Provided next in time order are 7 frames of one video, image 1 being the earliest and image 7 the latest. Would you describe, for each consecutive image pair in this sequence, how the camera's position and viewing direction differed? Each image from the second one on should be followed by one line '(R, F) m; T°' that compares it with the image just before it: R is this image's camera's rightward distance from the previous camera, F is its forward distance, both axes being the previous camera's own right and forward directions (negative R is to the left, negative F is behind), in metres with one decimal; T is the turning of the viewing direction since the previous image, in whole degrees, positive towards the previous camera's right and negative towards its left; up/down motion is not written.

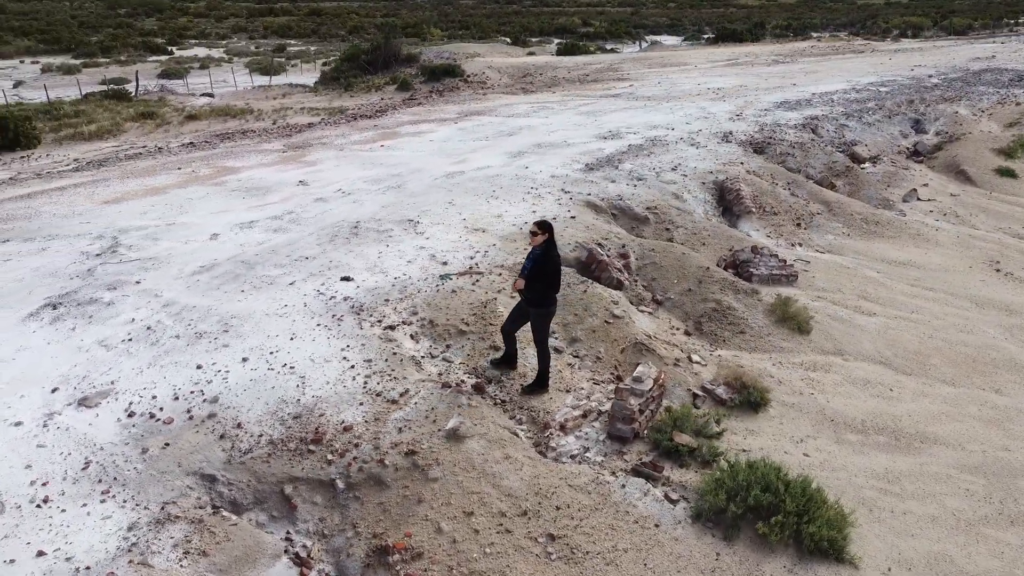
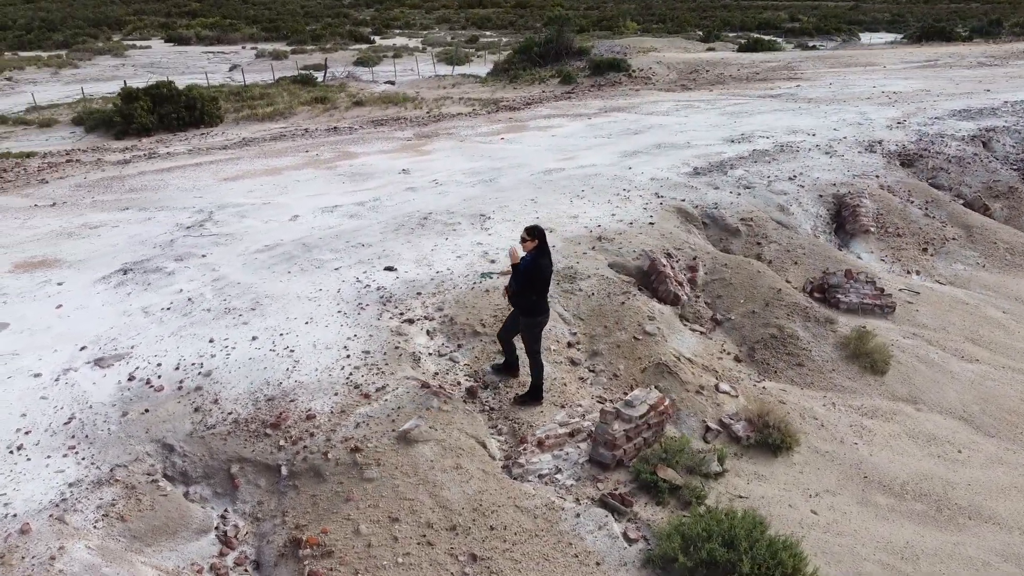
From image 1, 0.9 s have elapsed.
(+1.5, +0.4) m; -14°
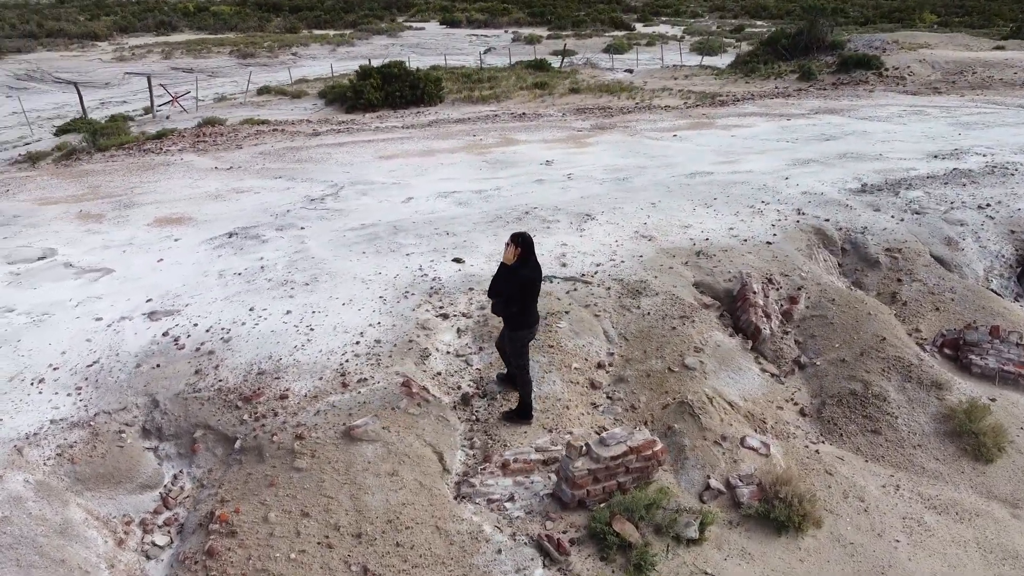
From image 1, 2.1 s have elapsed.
(+1.9, +0.7) m; -18°
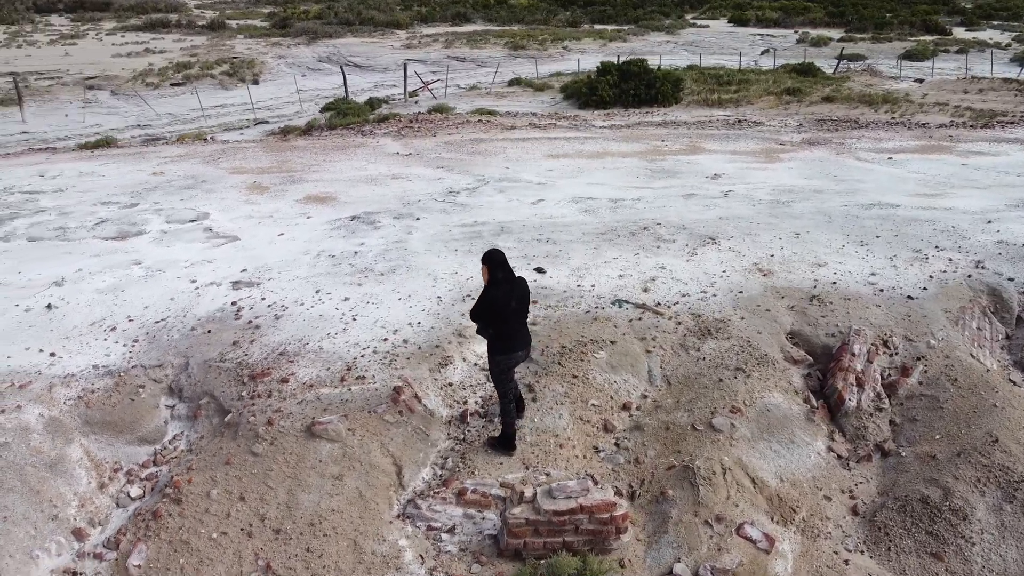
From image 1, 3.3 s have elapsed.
(+1.9, +0.8) m; -20°
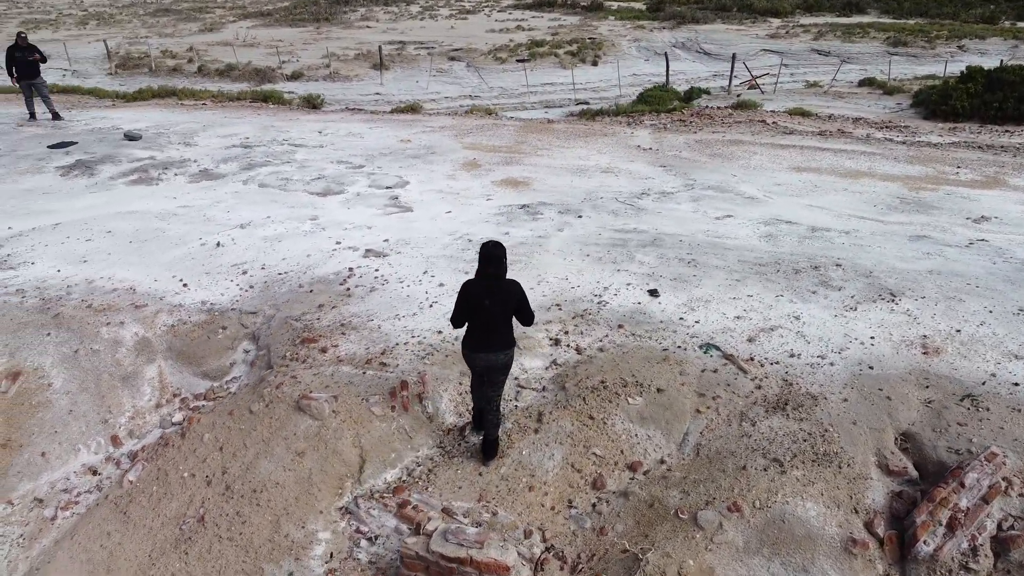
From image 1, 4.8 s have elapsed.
(+2.2, +1.0) m; -25°
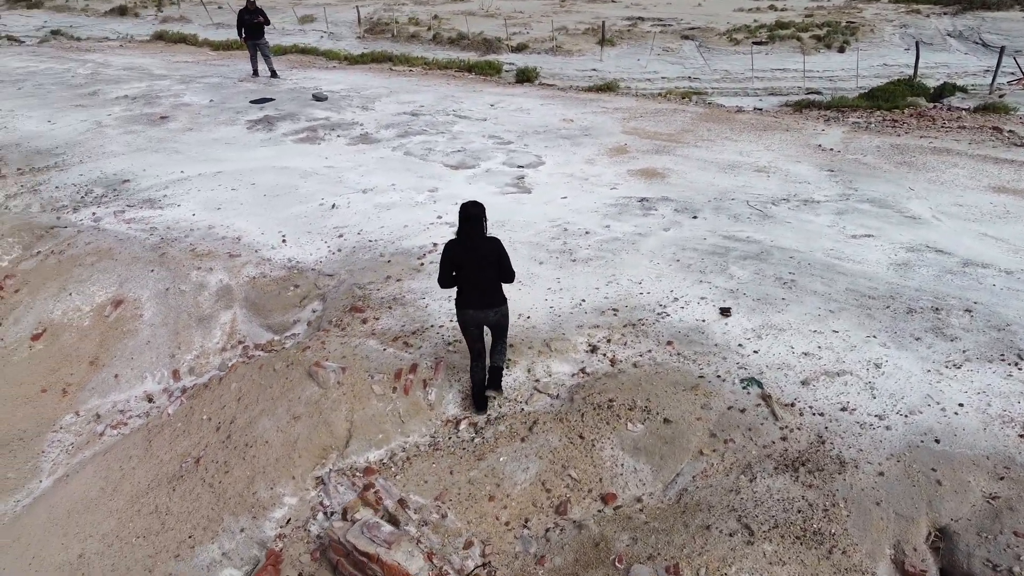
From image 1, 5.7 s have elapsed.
(+1.5, +0.5) m; -17°
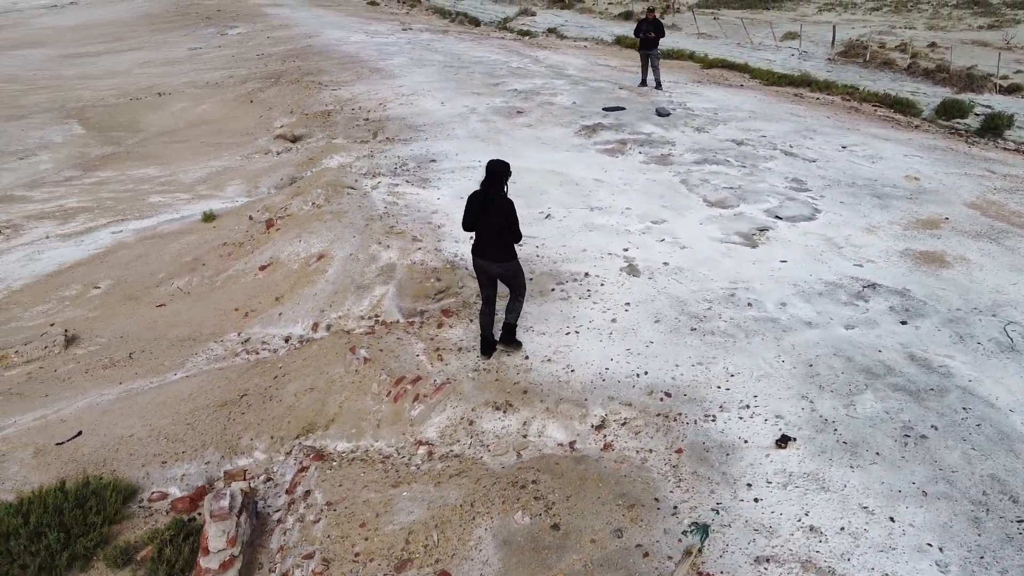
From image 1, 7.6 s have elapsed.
(+2.9, +1.3) m; -34°
